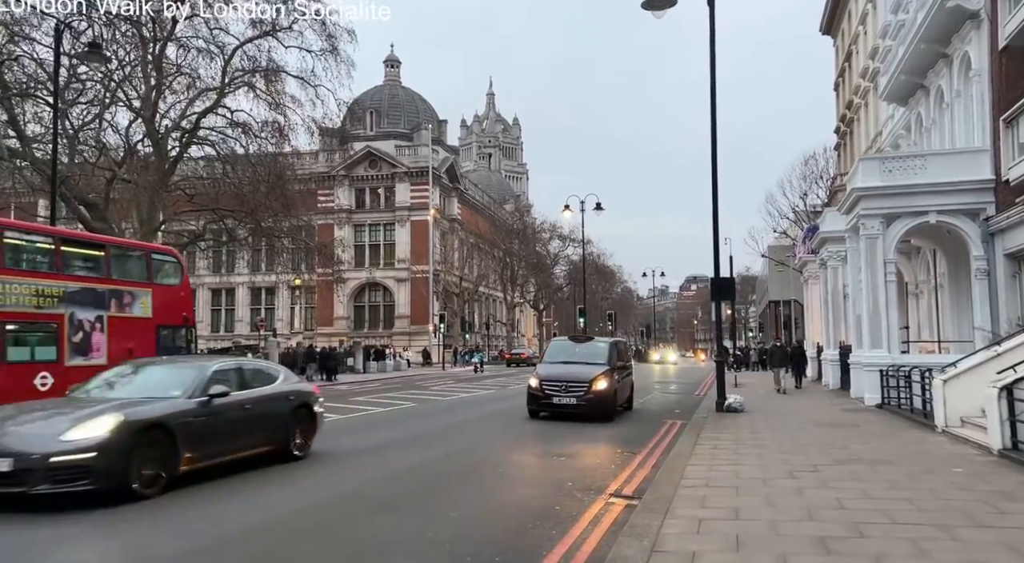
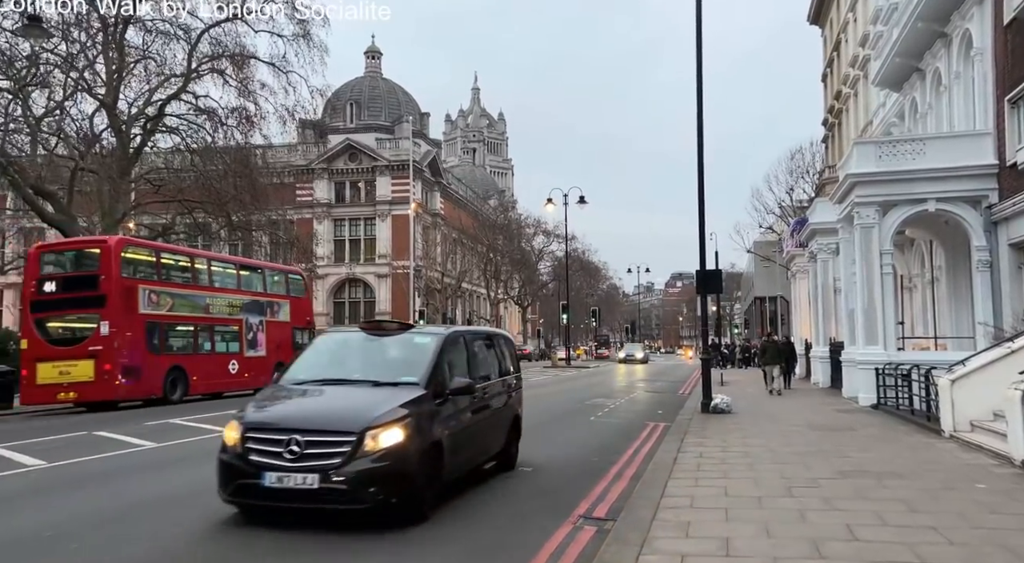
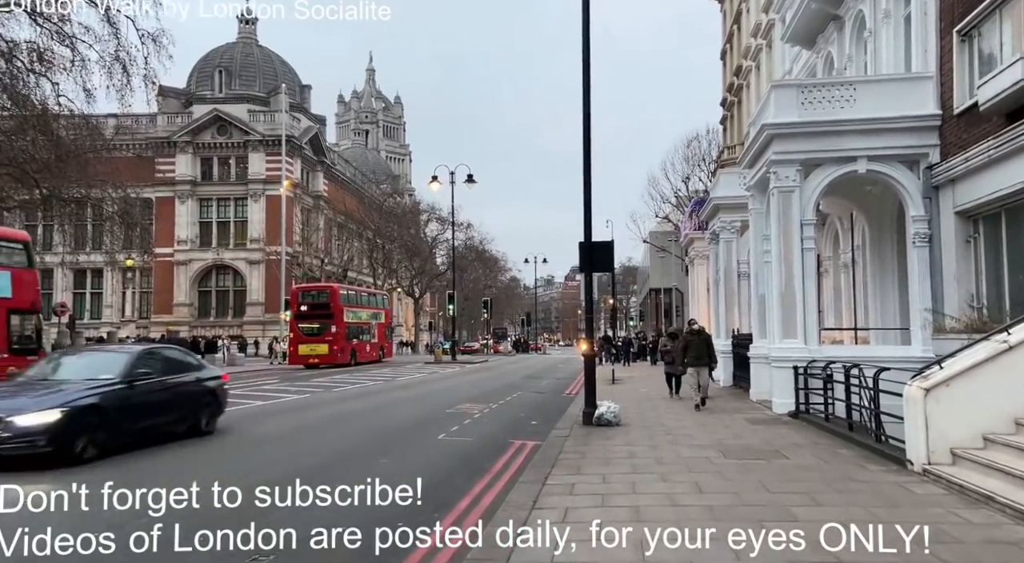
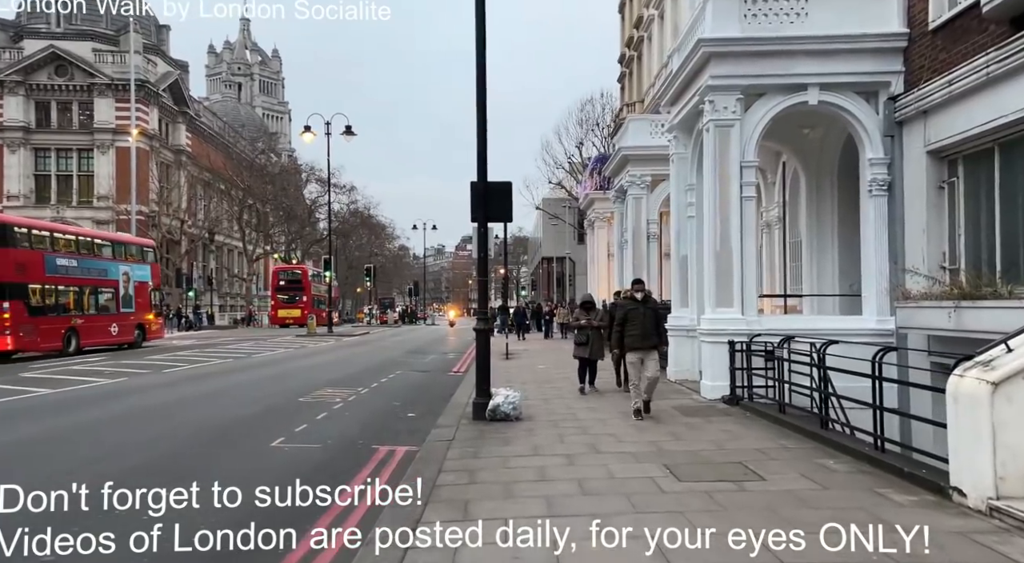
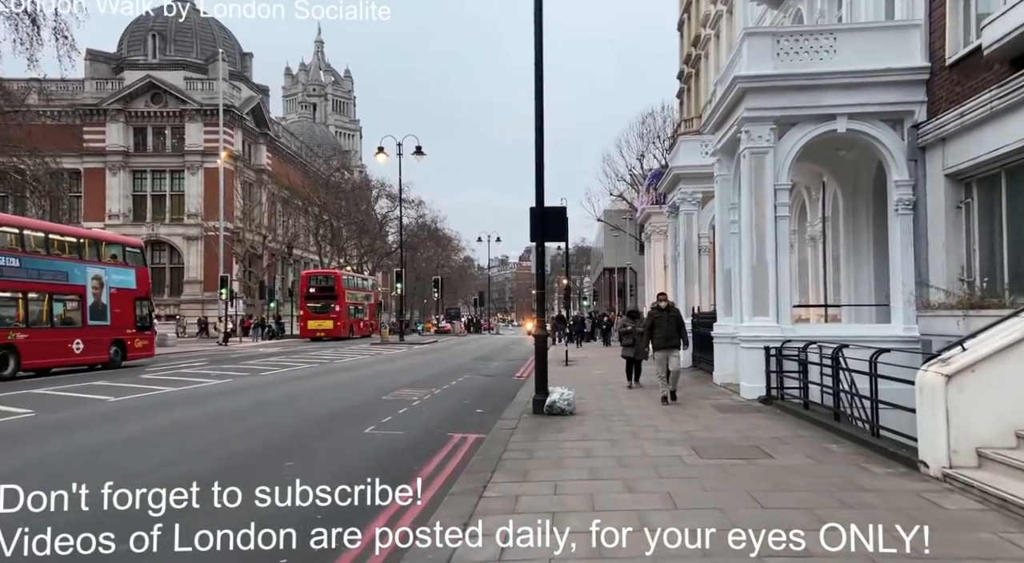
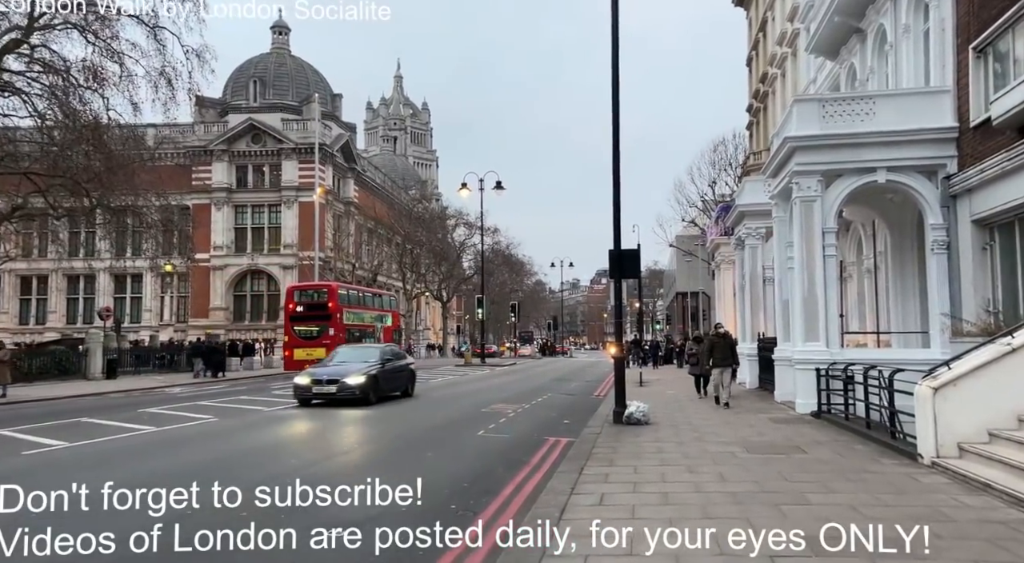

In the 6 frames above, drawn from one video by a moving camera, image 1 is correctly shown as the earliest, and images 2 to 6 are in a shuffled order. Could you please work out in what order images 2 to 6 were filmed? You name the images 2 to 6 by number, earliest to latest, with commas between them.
2, 6, 3, 5, 4
